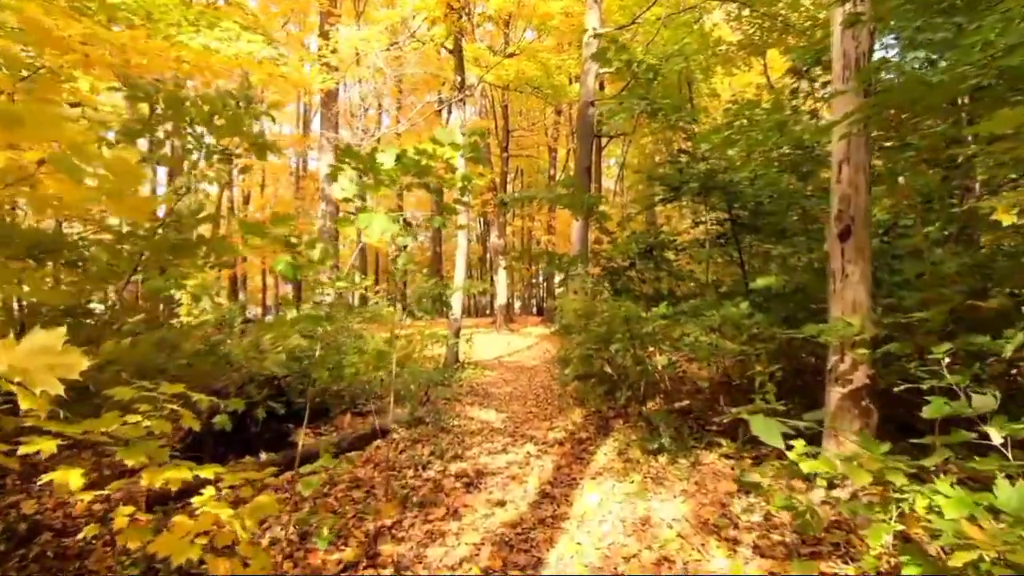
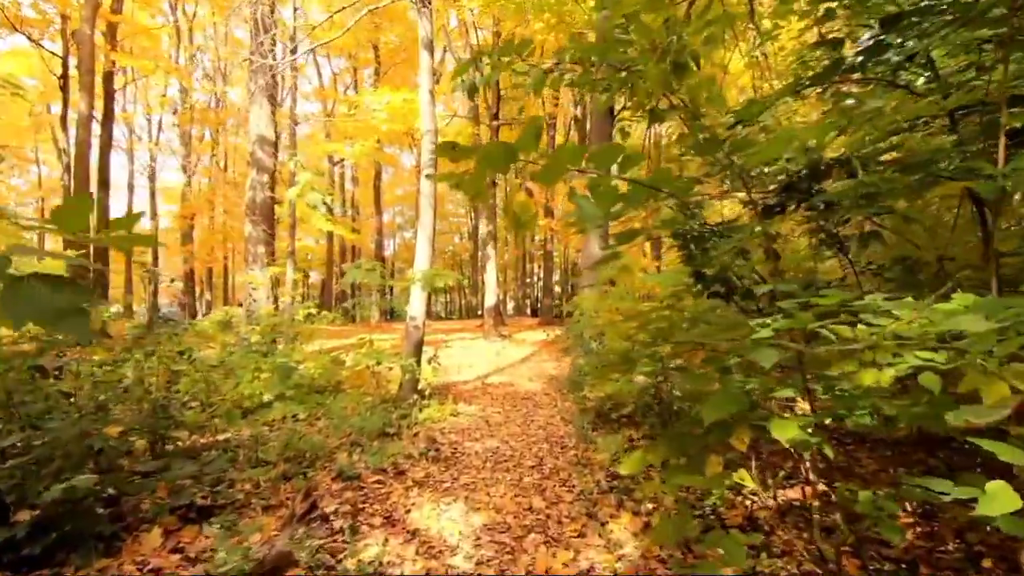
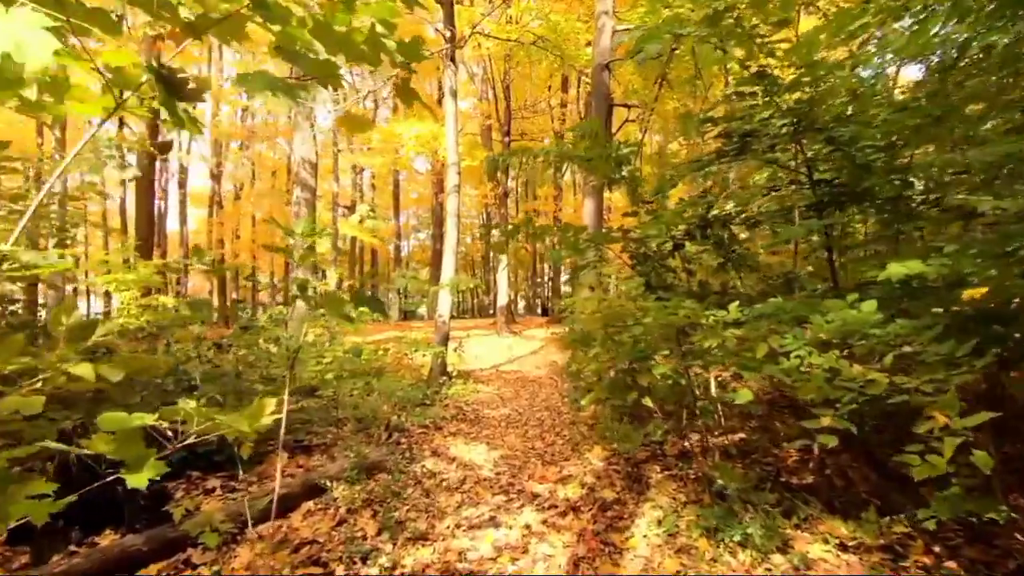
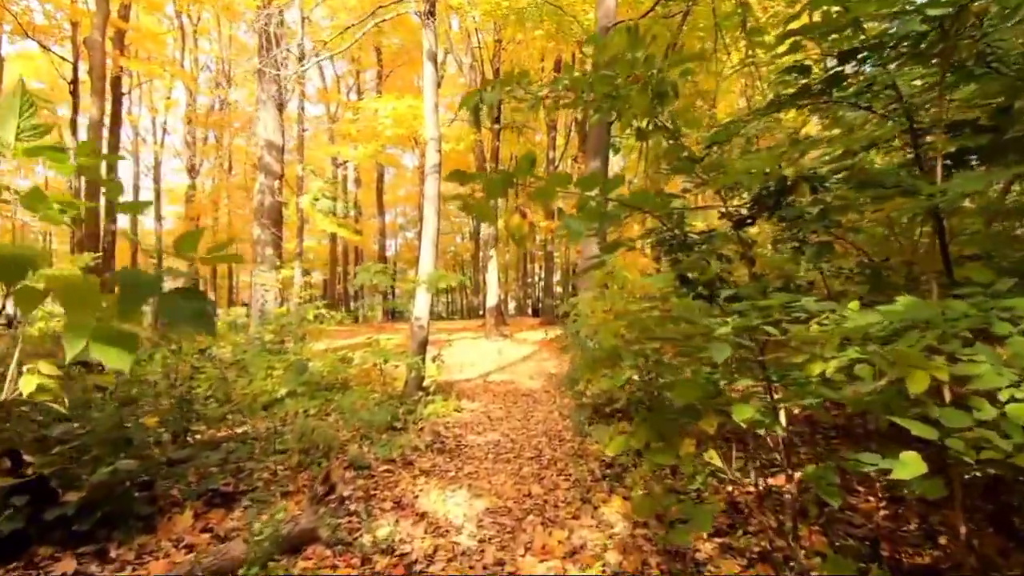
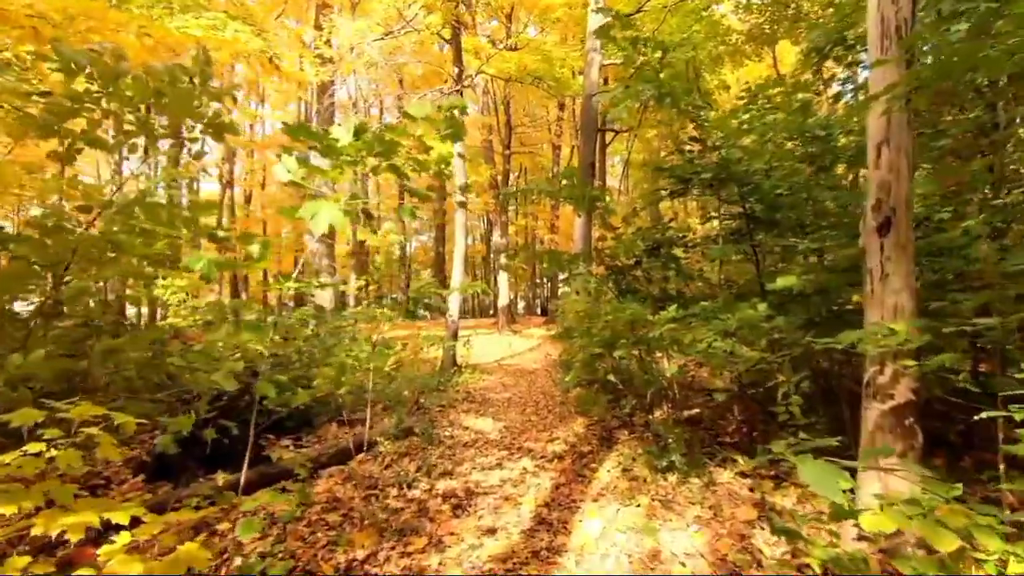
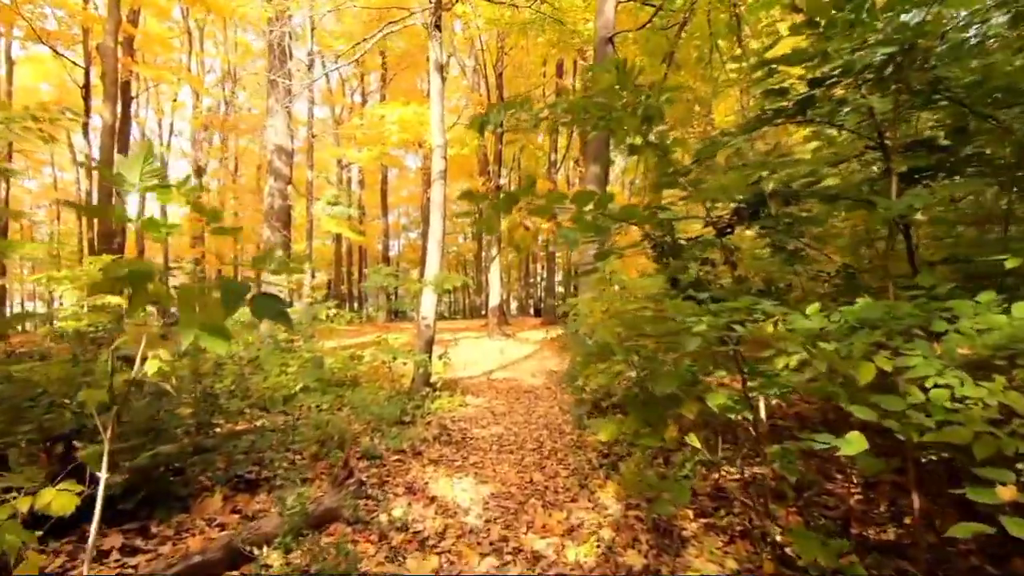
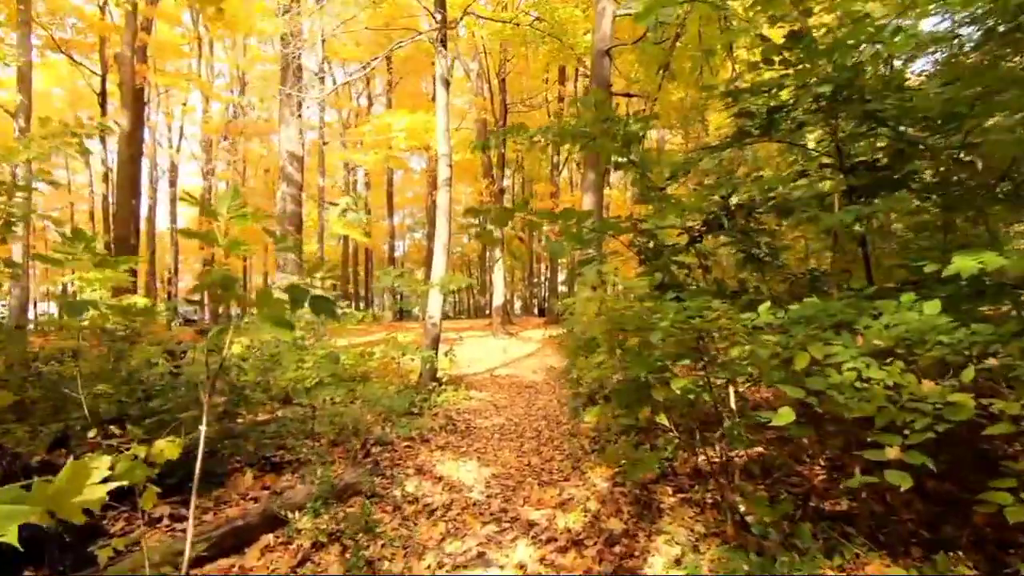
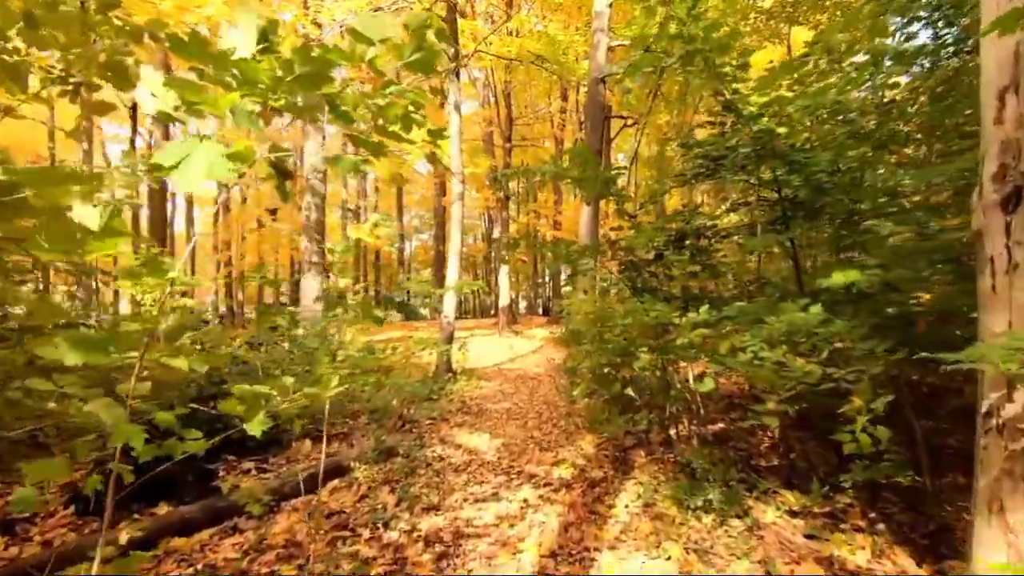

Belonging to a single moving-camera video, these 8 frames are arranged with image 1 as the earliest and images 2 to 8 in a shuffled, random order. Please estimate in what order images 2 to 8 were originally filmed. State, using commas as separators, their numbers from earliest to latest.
5, 8, 3, 7, 6, 4, 2
